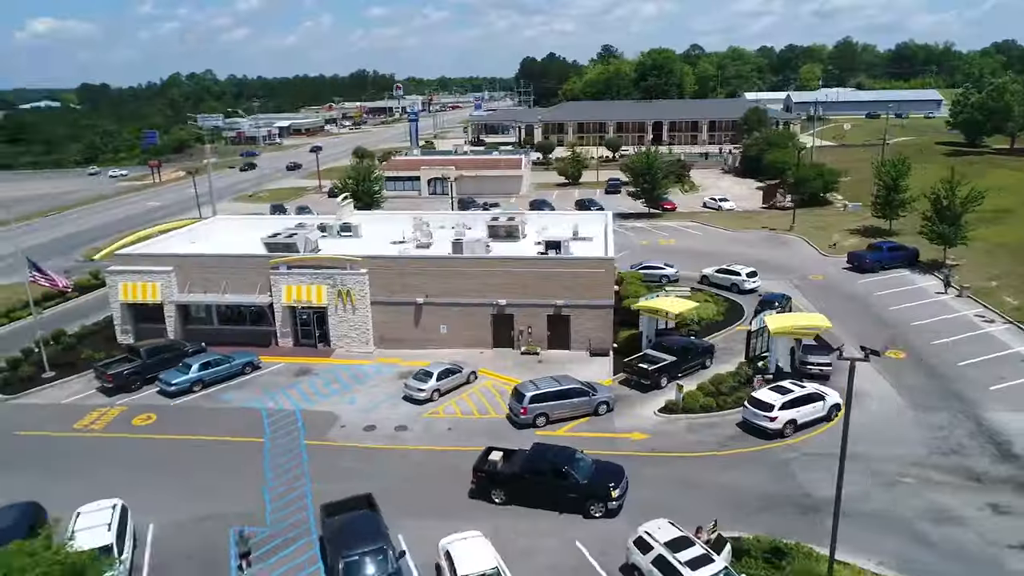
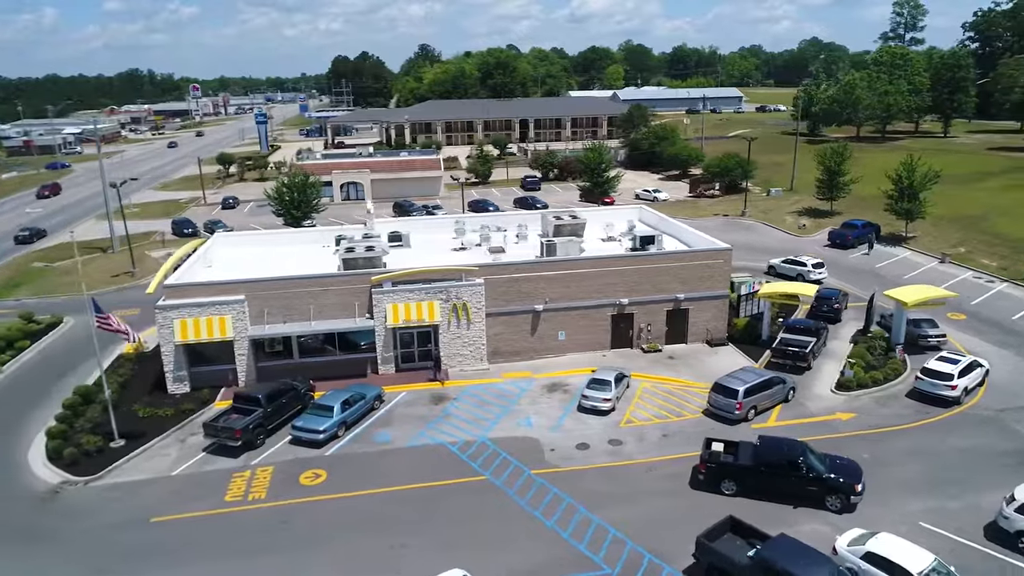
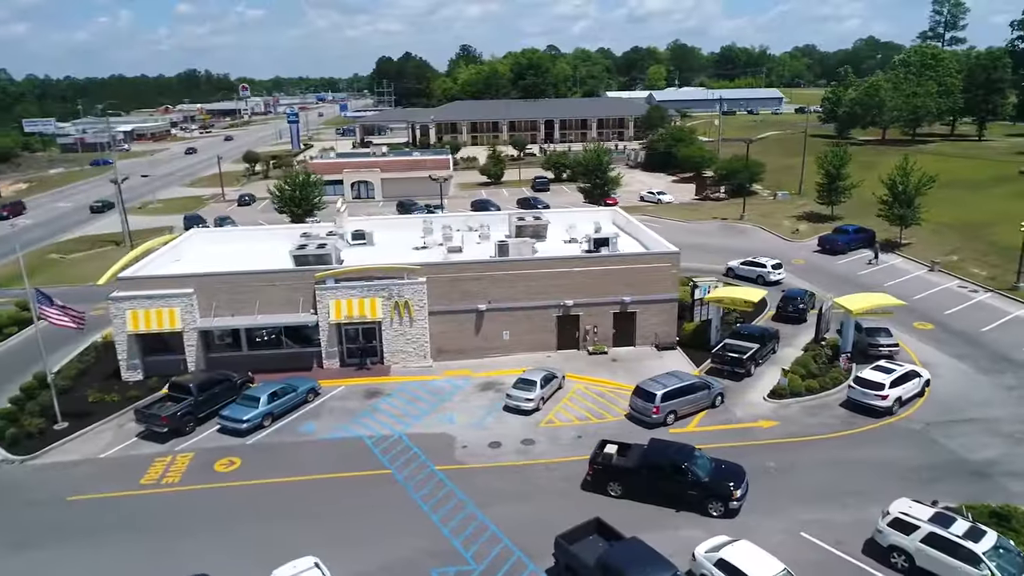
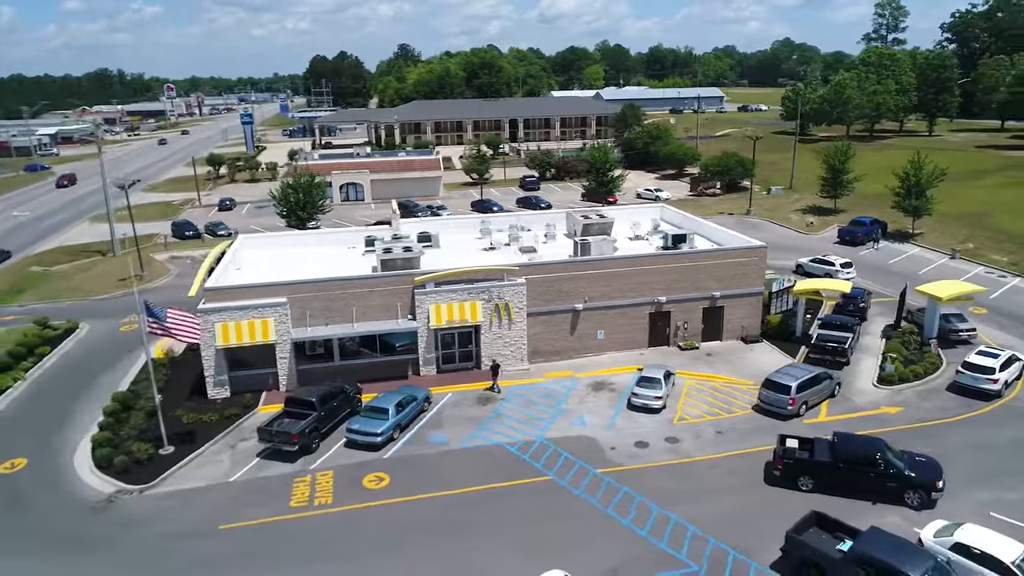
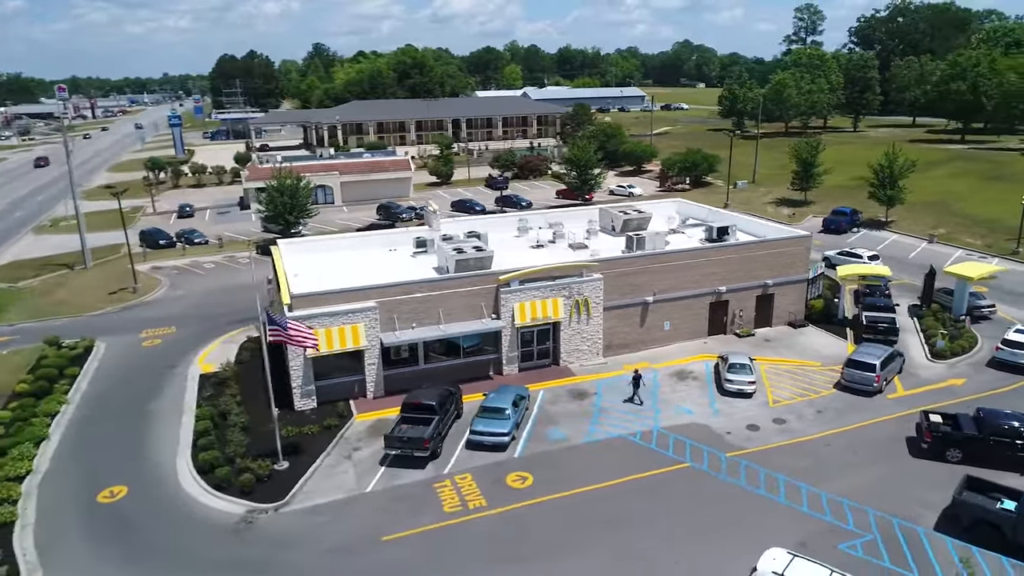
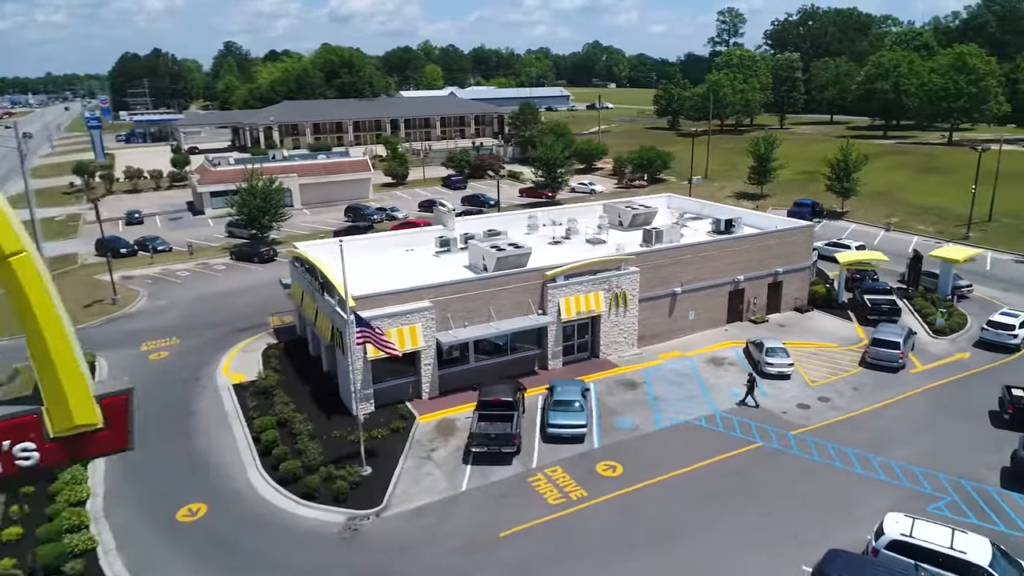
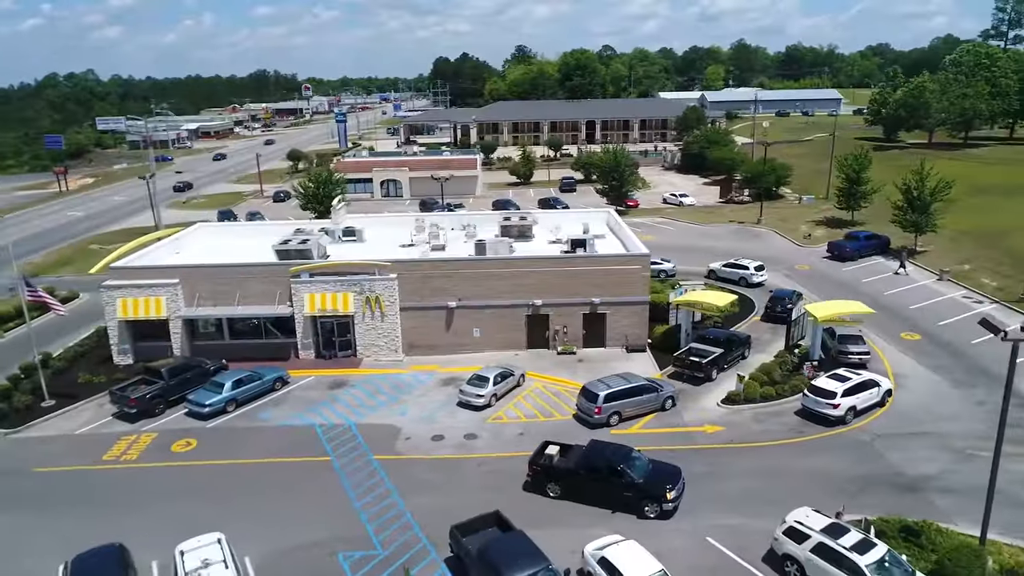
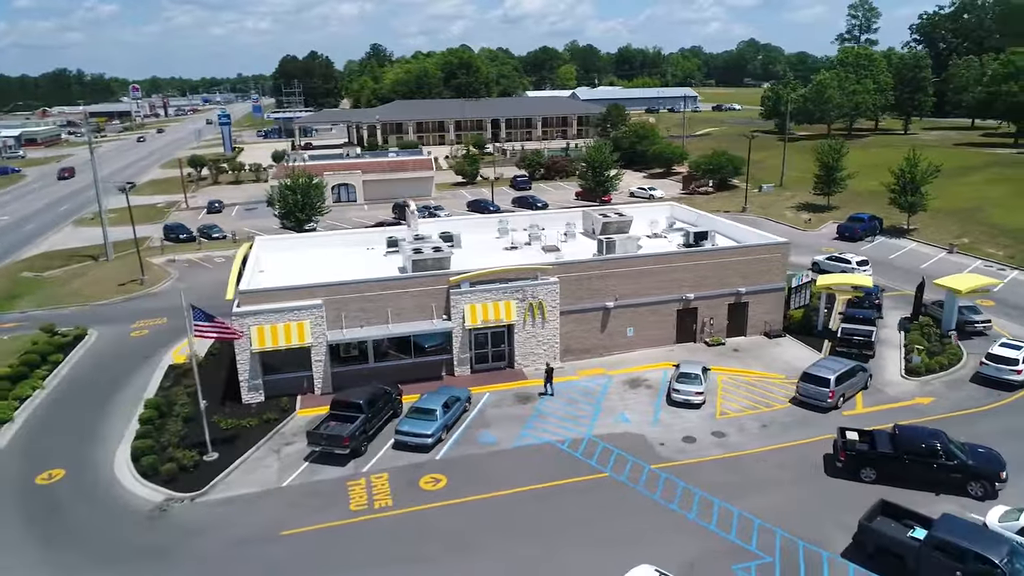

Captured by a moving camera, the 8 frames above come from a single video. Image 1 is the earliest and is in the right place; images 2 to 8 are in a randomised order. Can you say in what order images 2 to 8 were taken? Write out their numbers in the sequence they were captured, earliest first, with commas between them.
7, 3, 2, 4, 8, 5, 6
